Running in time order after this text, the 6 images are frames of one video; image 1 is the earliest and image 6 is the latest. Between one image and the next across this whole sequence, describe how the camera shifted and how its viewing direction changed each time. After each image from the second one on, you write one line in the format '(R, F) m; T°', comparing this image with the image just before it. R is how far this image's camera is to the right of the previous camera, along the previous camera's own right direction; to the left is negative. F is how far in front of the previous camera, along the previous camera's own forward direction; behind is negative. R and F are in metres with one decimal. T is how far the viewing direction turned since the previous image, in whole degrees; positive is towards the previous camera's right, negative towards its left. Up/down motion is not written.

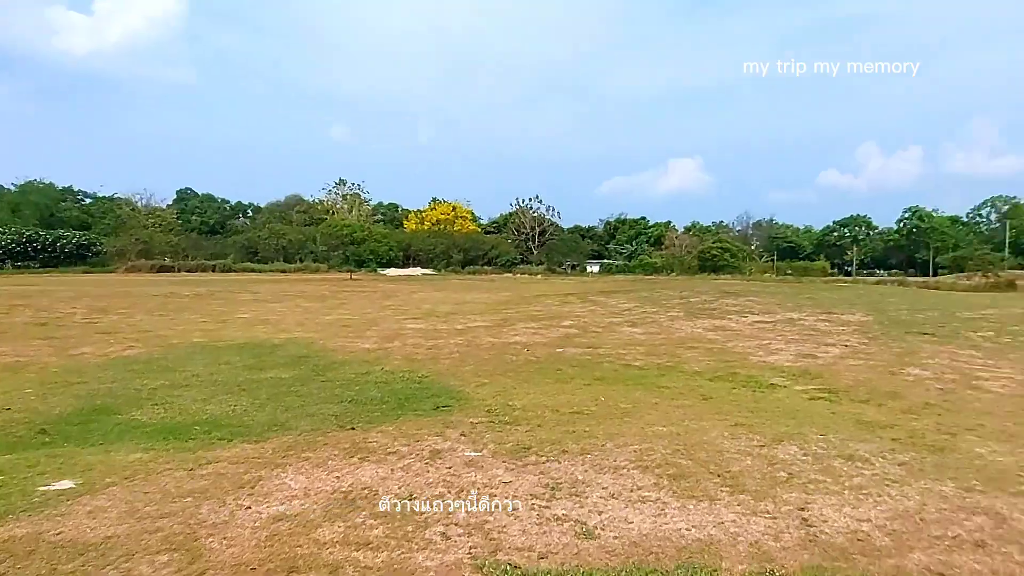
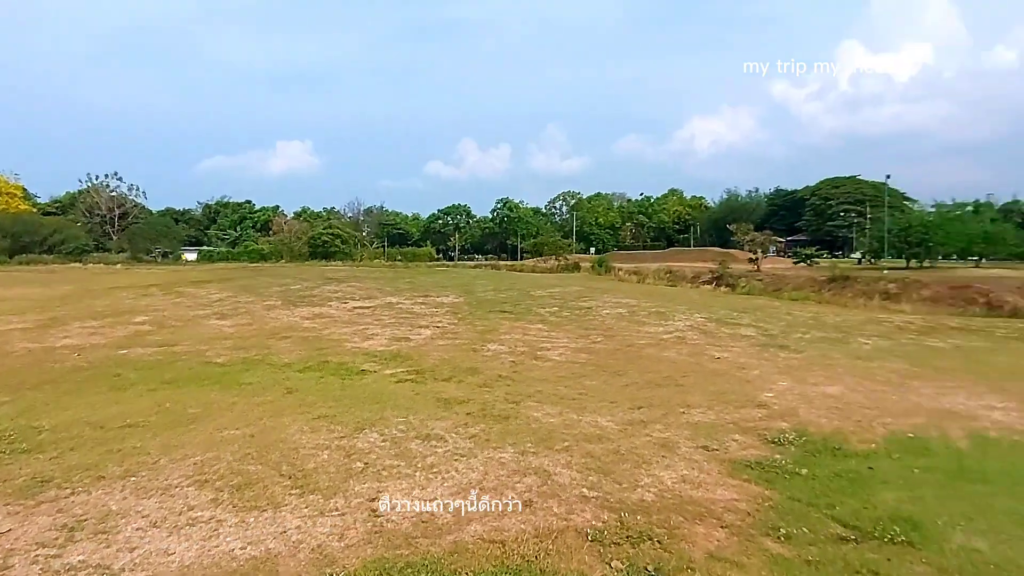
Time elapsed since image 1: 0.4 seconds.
(+0.5, +0.3) m; +29°
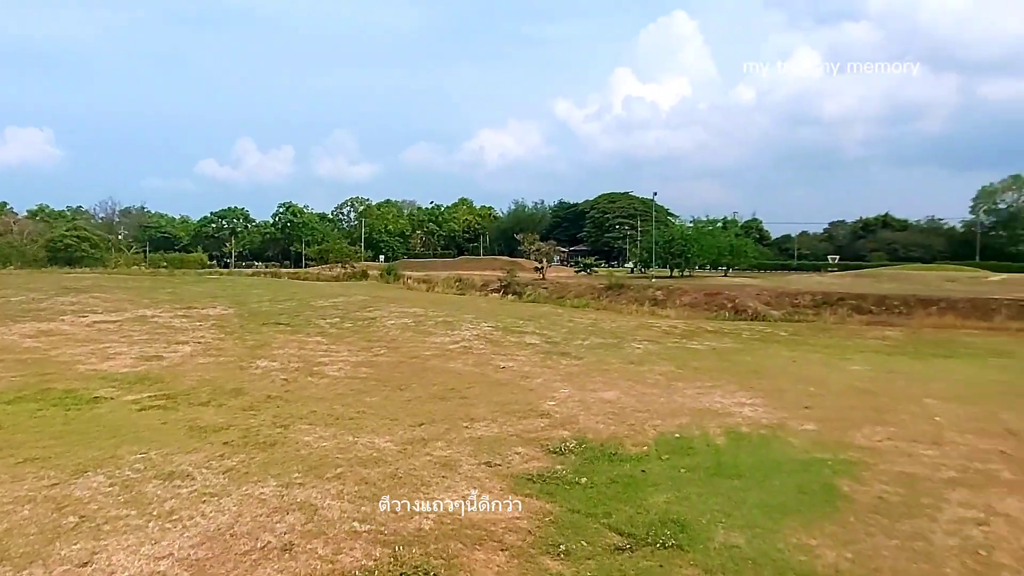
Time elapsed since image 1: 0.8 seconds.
(+0.2, +0.4) m; +16°
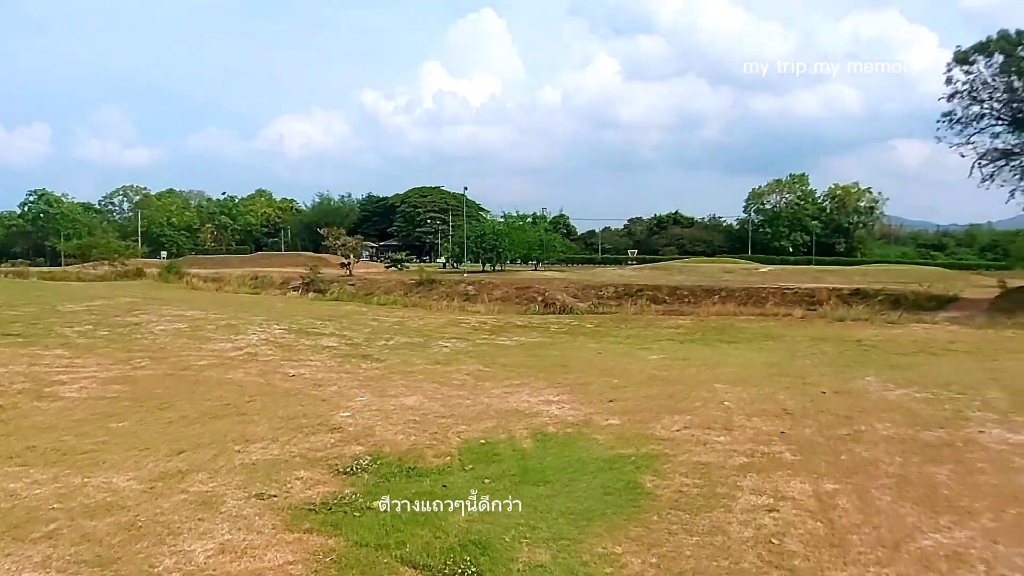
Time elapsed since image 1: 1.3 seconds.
(+0.3, +0.6) m; +15°
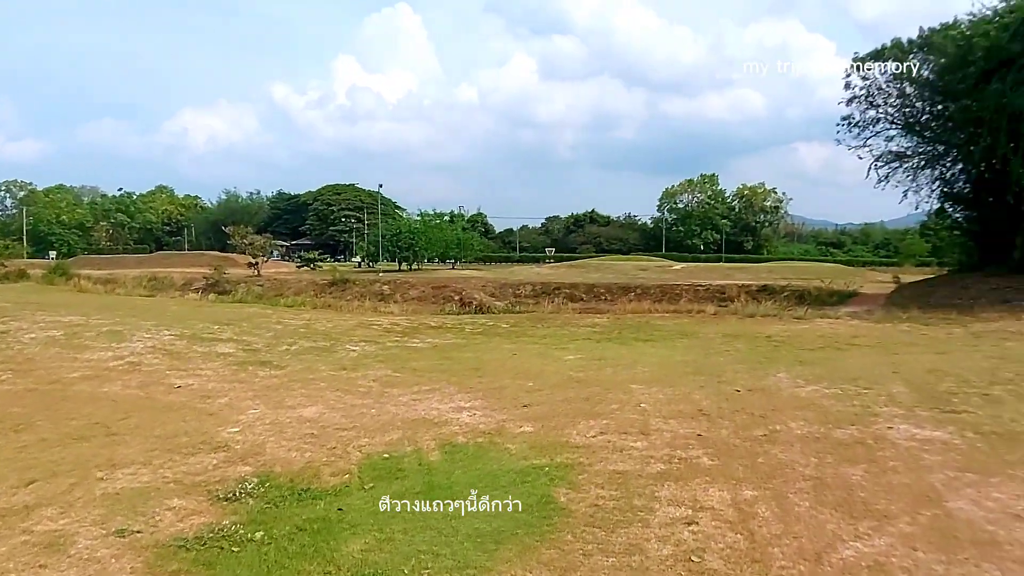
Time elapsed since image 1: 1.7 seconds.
(+0.1, +0.5) m; +6°
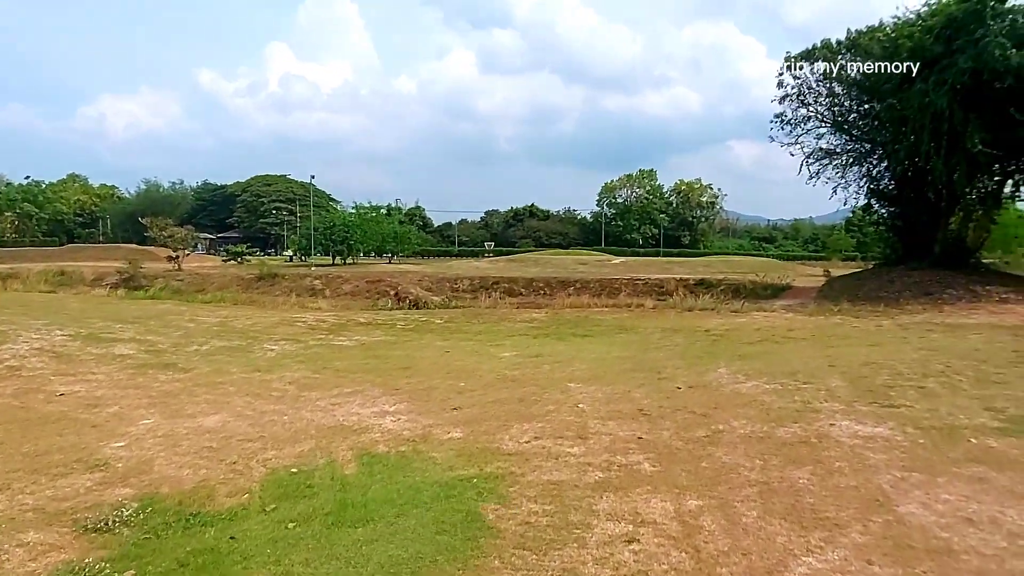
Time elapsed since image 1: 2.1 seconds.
(+0.1, +0.6) m; +5°
